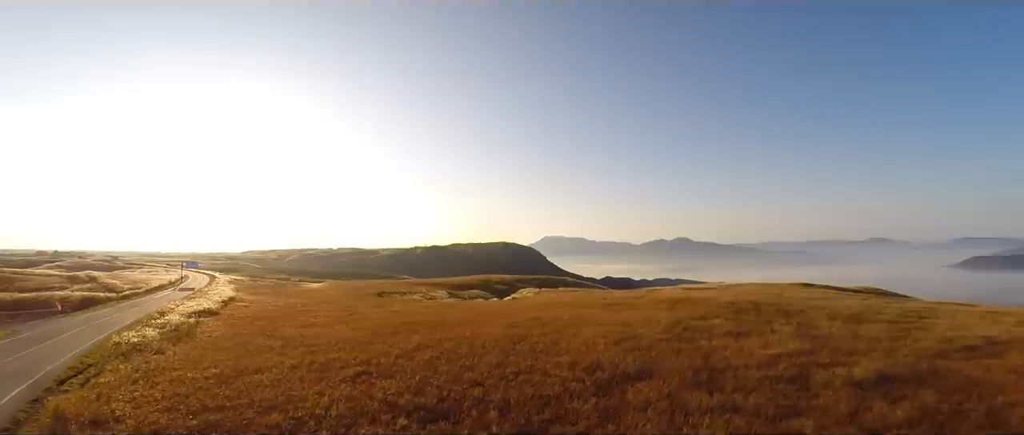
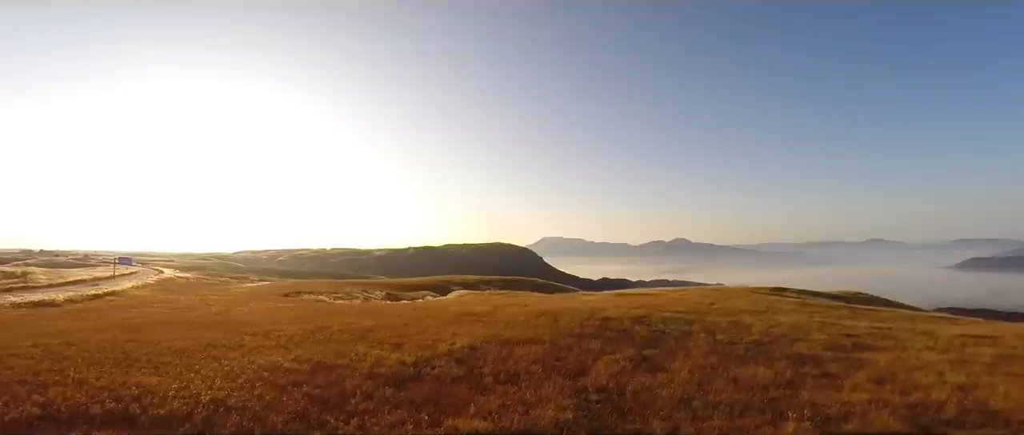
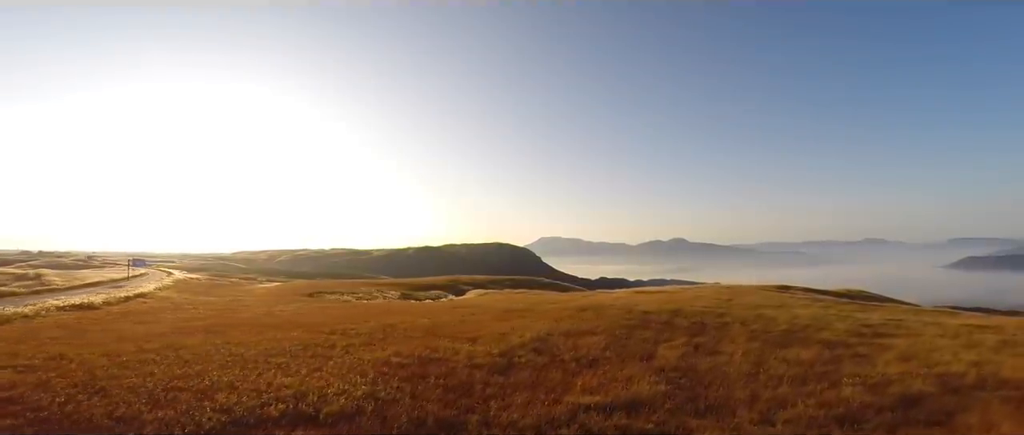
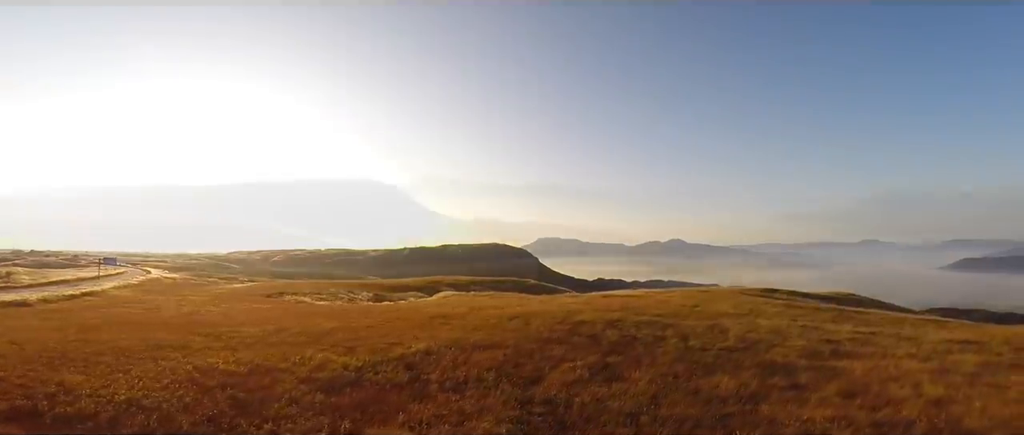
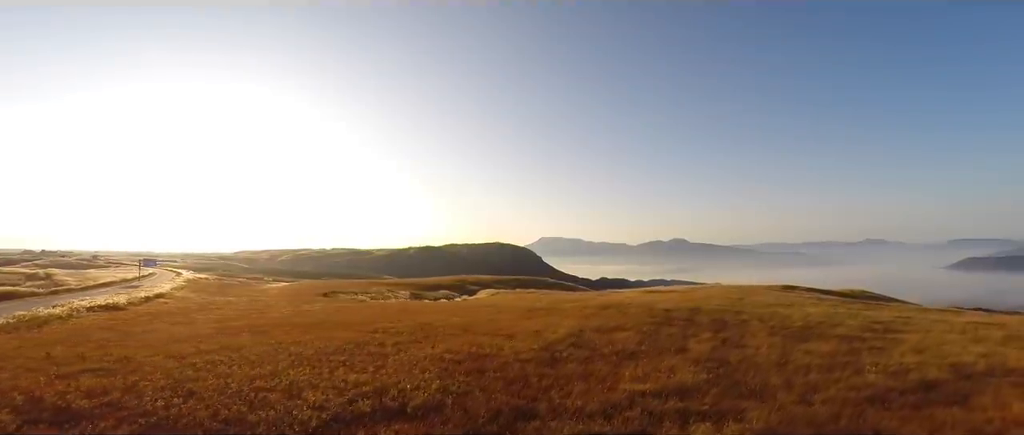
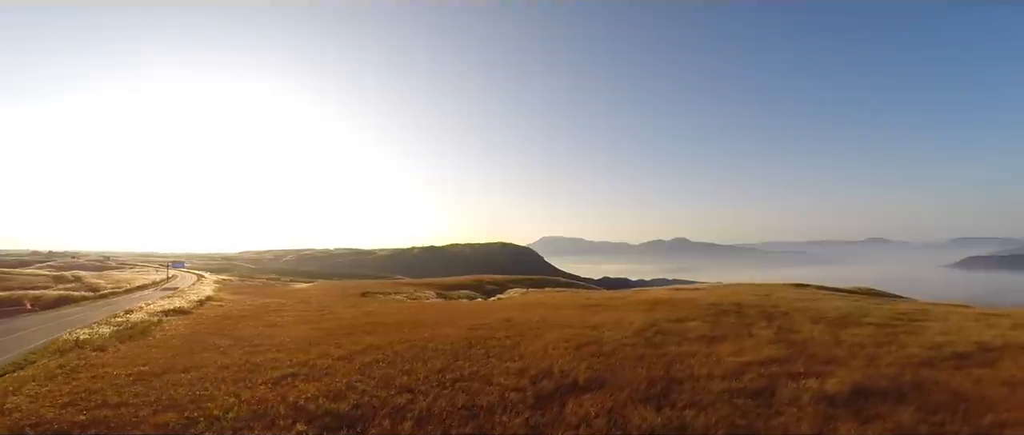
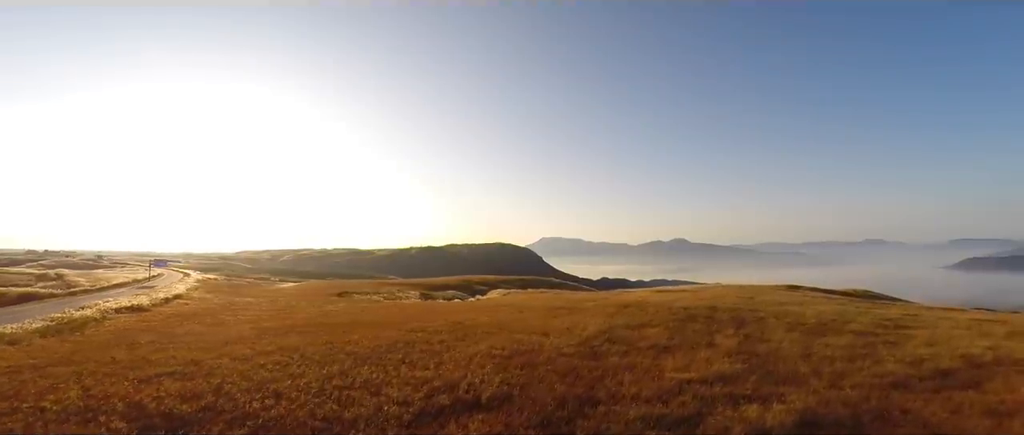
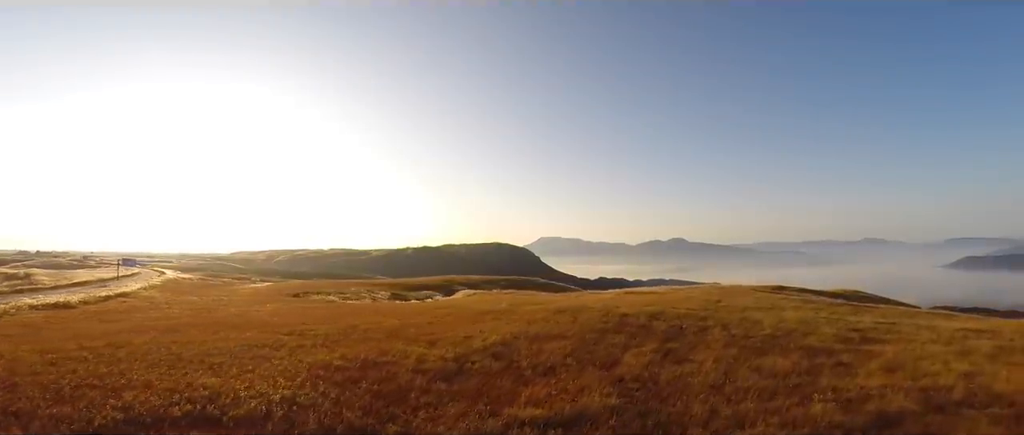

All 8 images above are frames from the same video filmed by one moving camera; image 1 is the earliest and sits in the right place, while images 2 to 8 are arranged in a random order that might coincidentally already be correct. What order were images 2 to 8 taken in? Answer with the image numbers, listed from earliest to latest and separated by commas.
6, 7, 5, 3, 8, 2, 4
